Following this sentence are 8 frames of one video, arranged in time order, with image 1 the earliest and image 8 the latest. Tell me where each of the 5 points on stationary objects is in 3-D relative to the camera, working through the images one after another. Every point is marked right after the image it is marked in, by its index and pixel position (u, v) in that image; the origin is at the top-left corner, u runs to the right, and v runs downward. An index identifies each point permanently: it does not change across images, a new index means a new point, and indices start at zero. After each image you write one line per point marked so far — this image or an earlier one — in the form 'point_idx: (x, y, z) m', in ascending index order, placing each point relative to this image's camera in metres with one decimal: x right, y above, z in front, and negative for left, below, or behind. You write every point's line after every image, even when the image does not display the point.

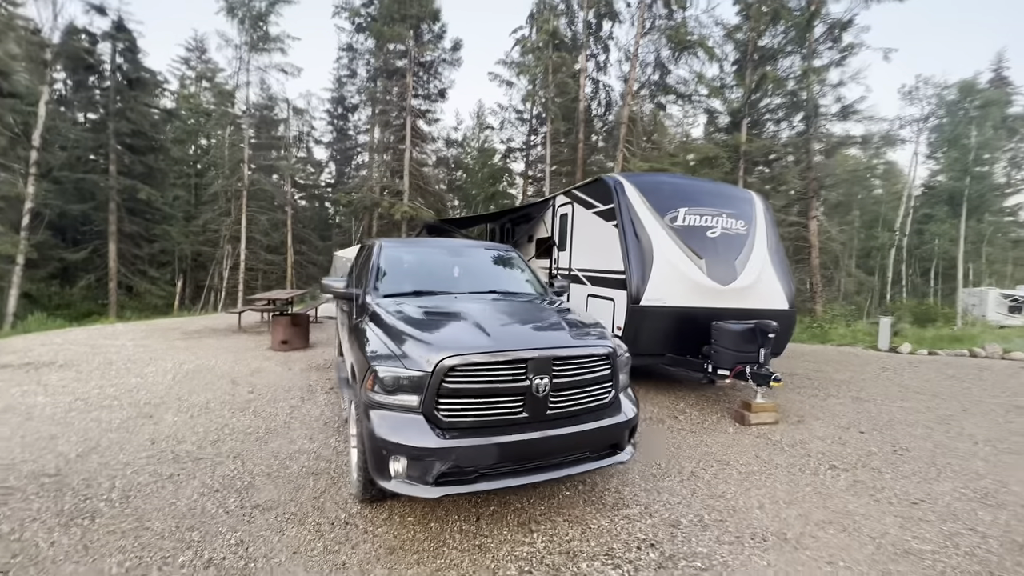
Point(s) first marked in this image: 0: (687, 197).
0: (+2.5, +1.3, +6.3) m
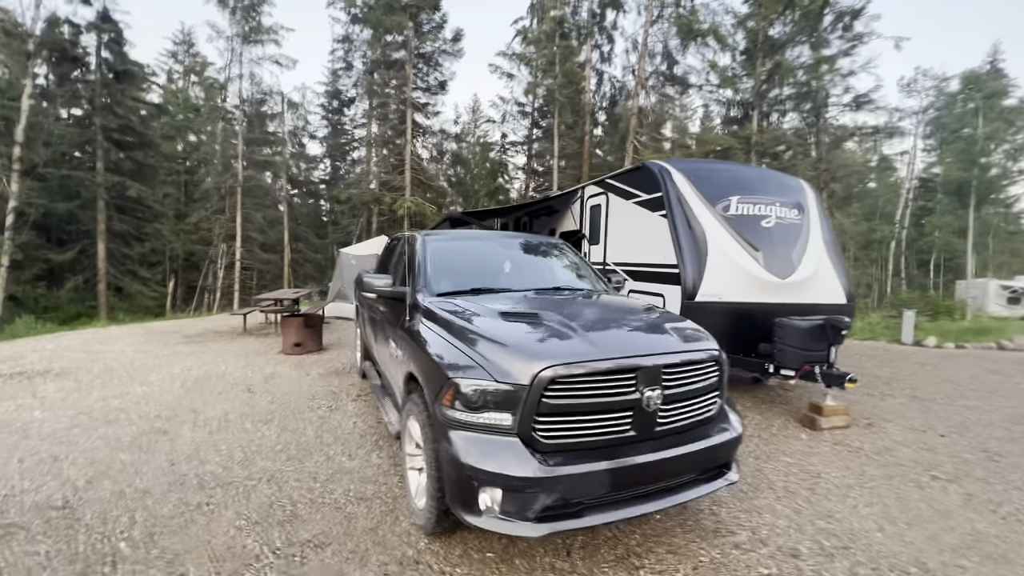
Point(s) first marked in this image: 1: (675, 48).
0: (+3.0, +1.3, +5.9) m
1: (+6.1, +9.1, +17.0) m
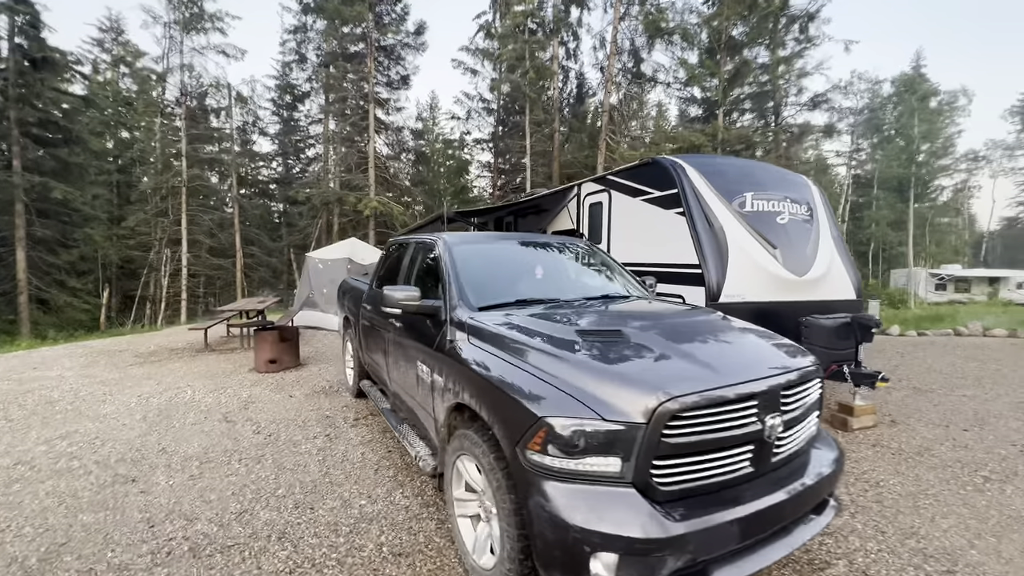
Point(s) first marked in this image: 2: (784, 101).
0: (+3.0, +1.4, +5.7) m
1: (+4.9, +9.2, +17.1) m
2: (+11.6, +8.0, +19.4) m
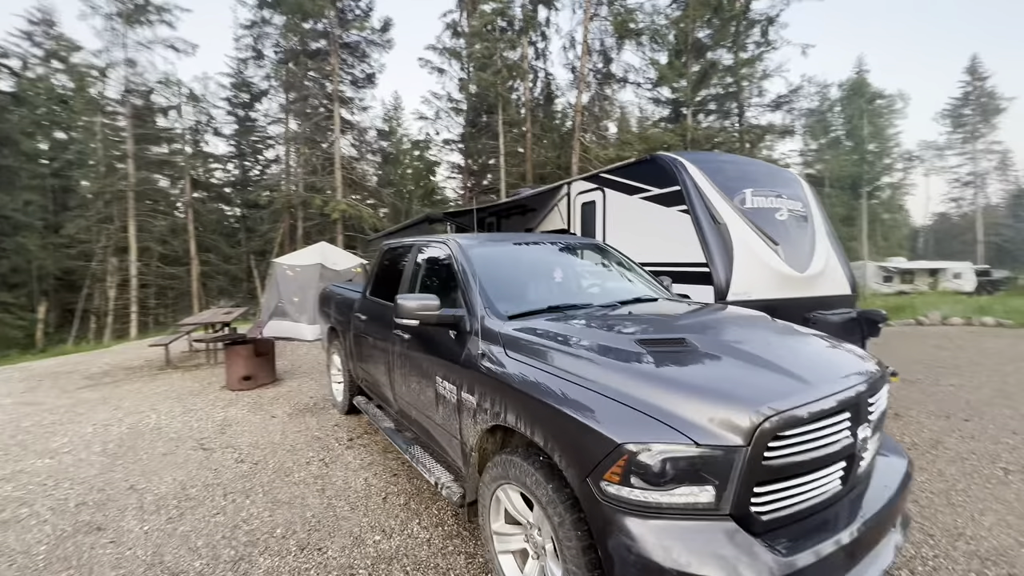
0: (+3.0, +1.4, +5.7) m
1: (+3.8, +9.2, +17.2) m
2: (+10.4, +8.2, +20.0) m
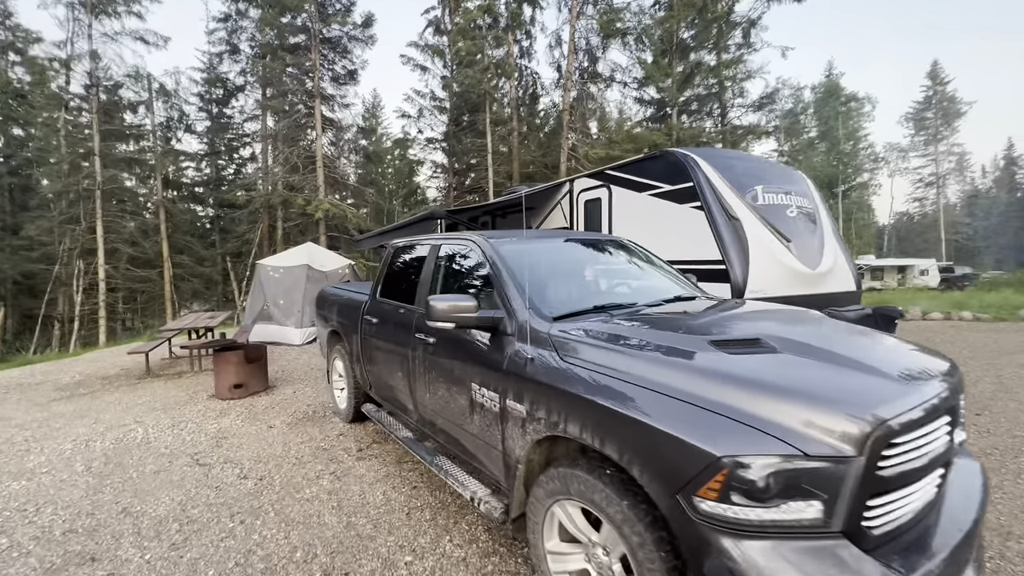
0: (+3.1, +1.4, +5.6) m
1: (+3.3, +9.2, +17.1) m
2: (+9.7, +8.3, +20.2) m
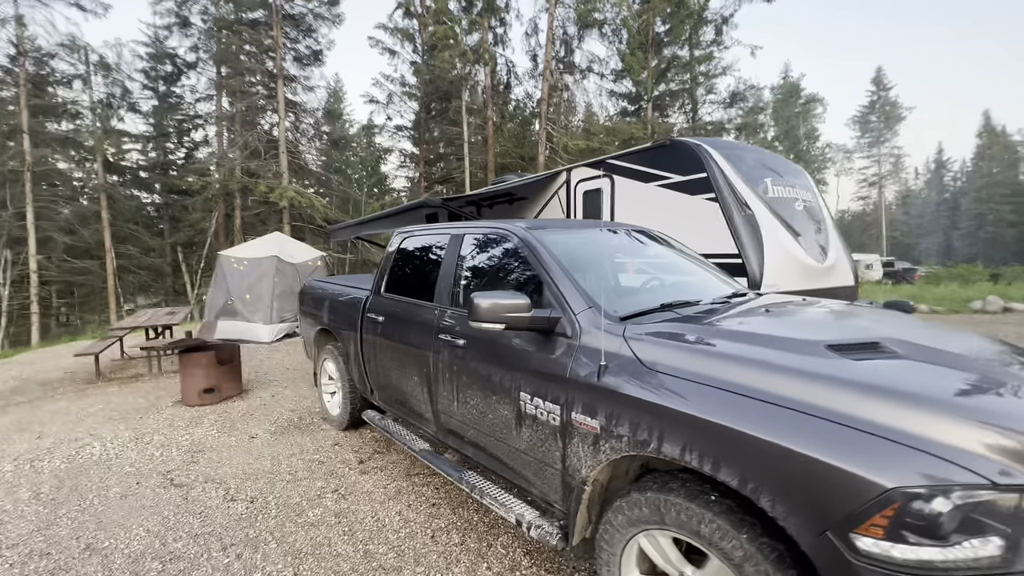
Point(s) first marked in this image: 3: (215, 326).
0: (+3.1, +1.5, +5.5) m
1: (+2.4, +9.5, +16.9) m
2: (+8.6, +8.6, +20.5) m
3: (-6.4, -0.8, +9.6) m
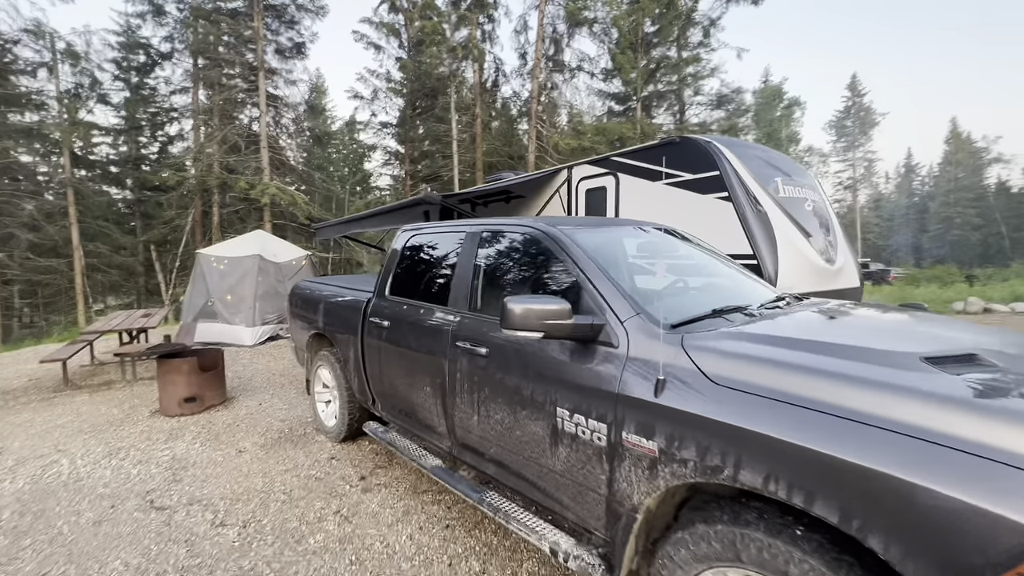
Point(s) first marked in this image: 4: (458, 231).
0: (+3.2, +1.5, +5.4) m
1: (+2.0, +9.5, +16.7) m
2: (+8.0, +8.6, +20.6) m
3: (-6.5, -0.8, +9.1) m
4: (-0.4, +0.4, +3.2) m
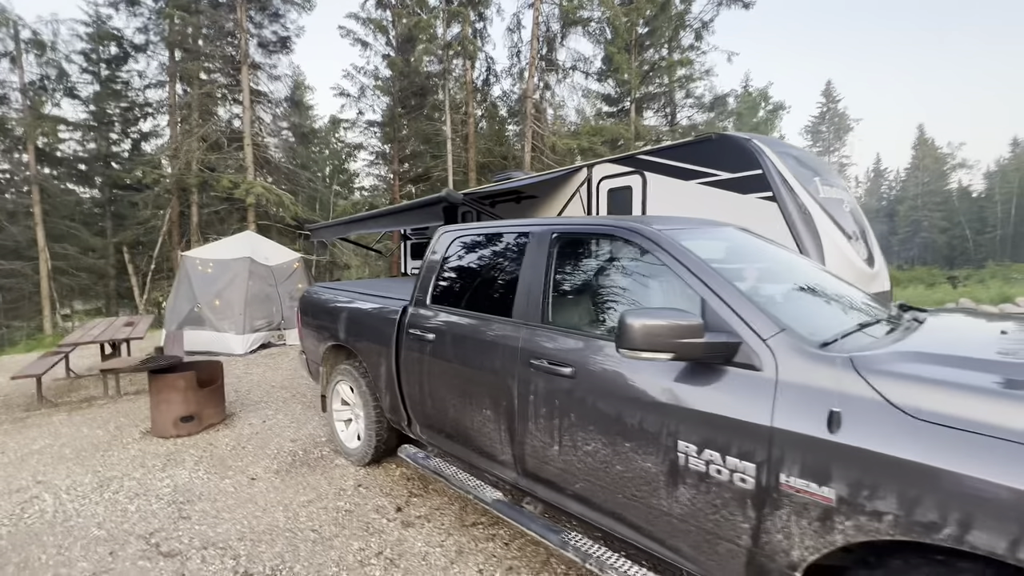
0: (+3.5, +1.4, +5.2) m
1: (+1.8, +9.4, +16.5) m
2: (+7.6, +8.5, +20.6) m
3: (-6.3, -0.9, +8.5) m
4: (0.0, +0.4, +2.8) m
